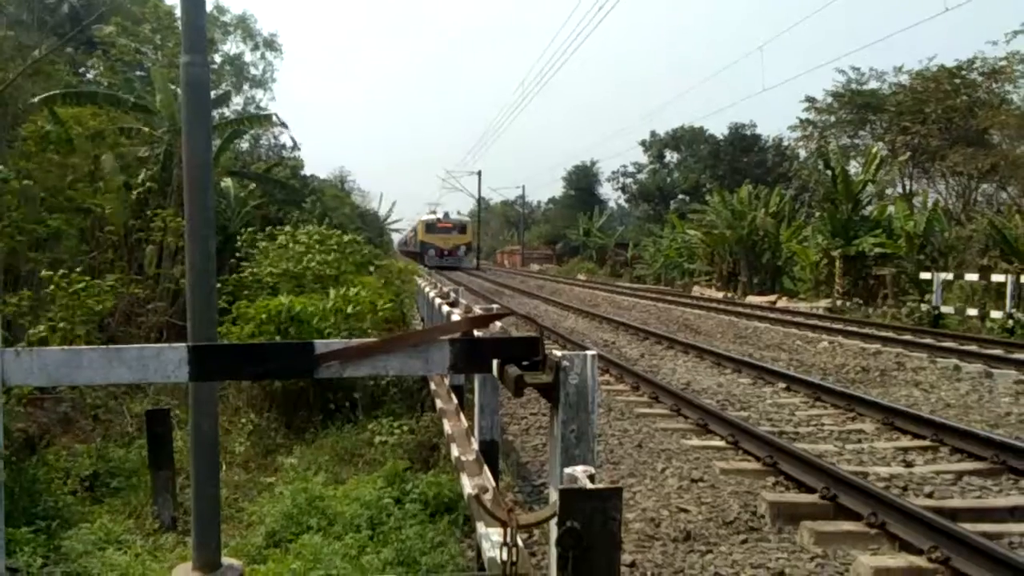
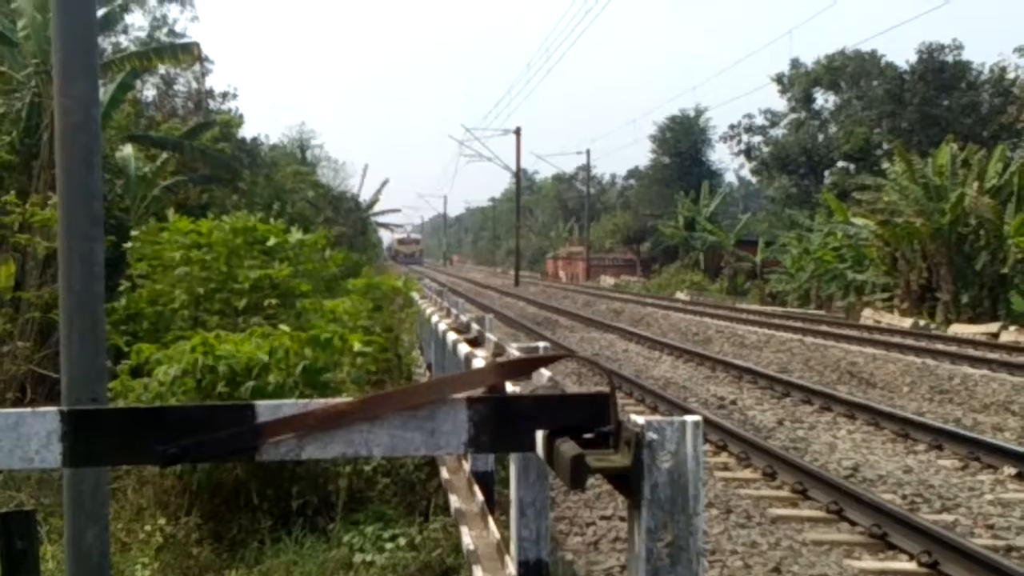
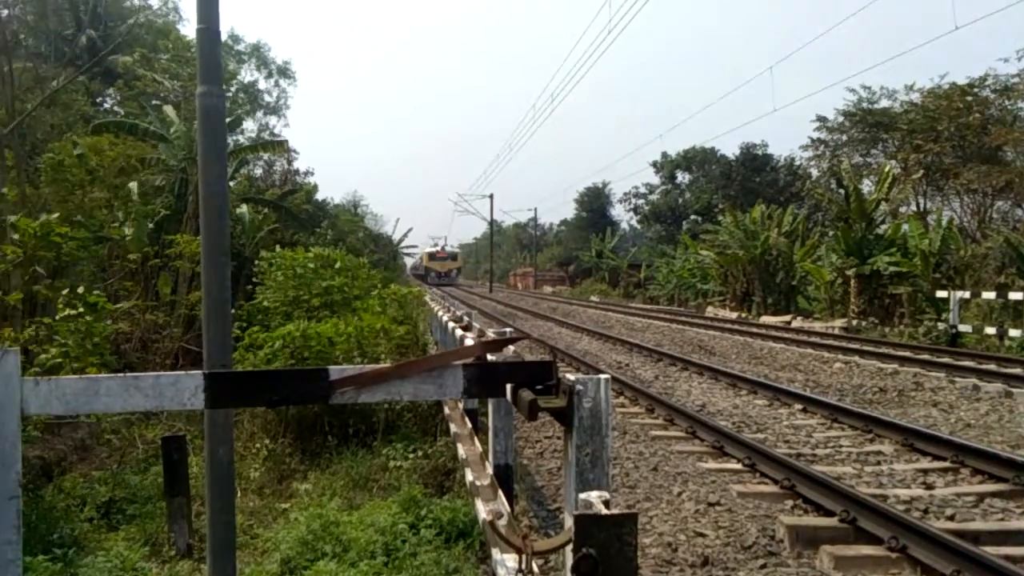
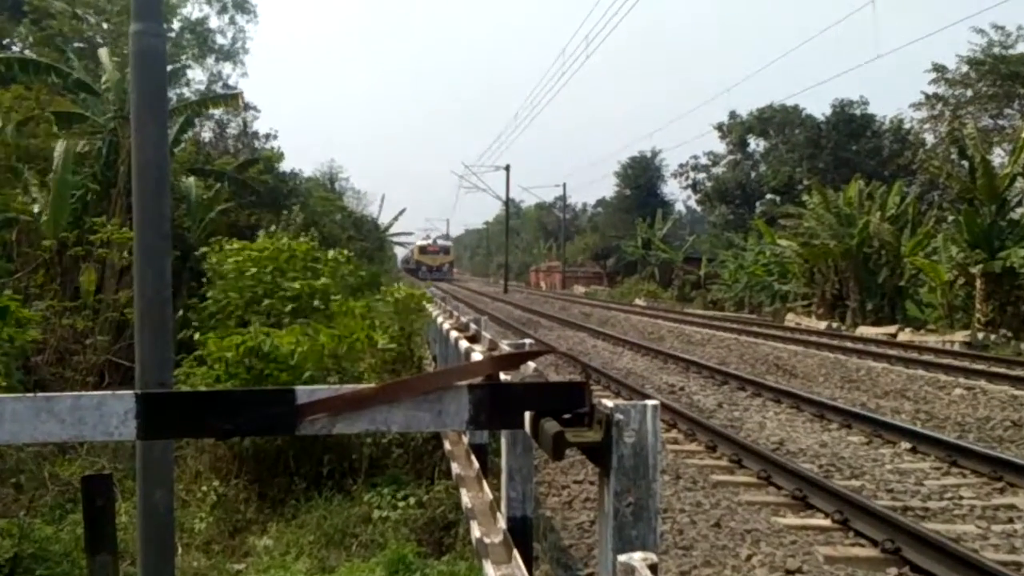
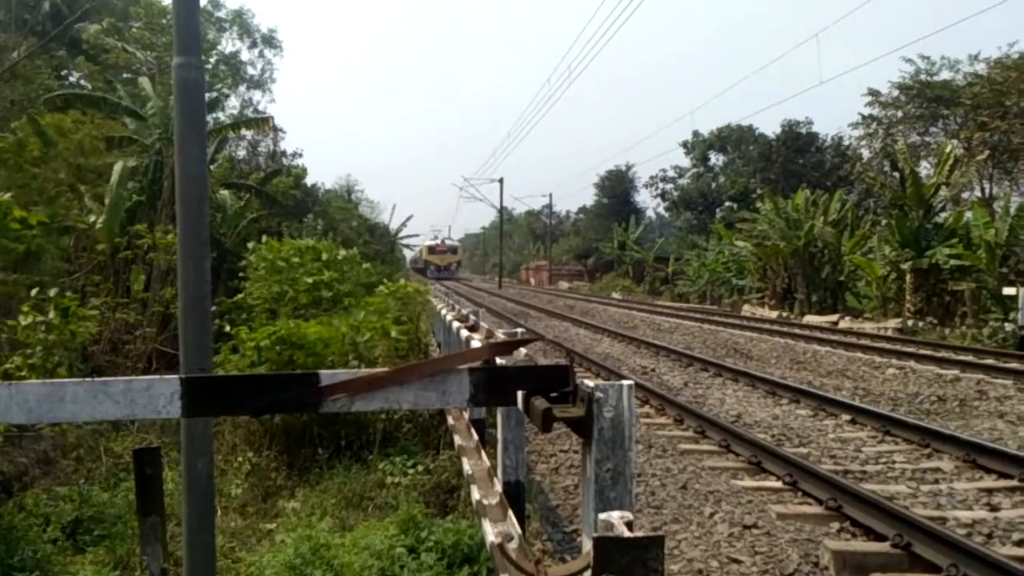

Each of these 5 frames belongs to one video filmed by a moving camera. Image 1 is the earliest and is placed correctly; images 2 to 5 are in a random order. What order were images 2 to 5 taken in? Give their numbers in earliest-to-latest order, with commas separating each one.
3, 5, 4, 2
